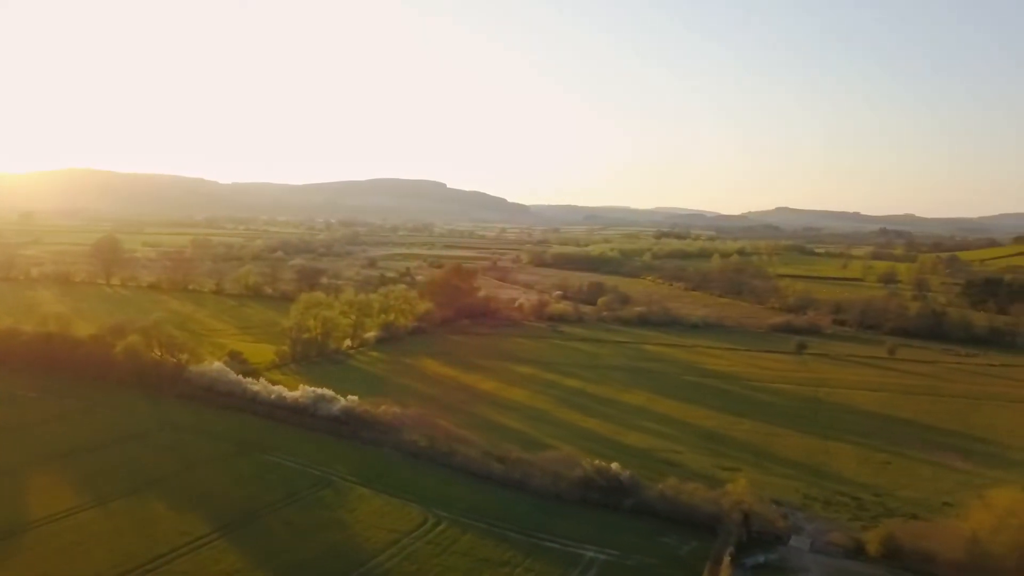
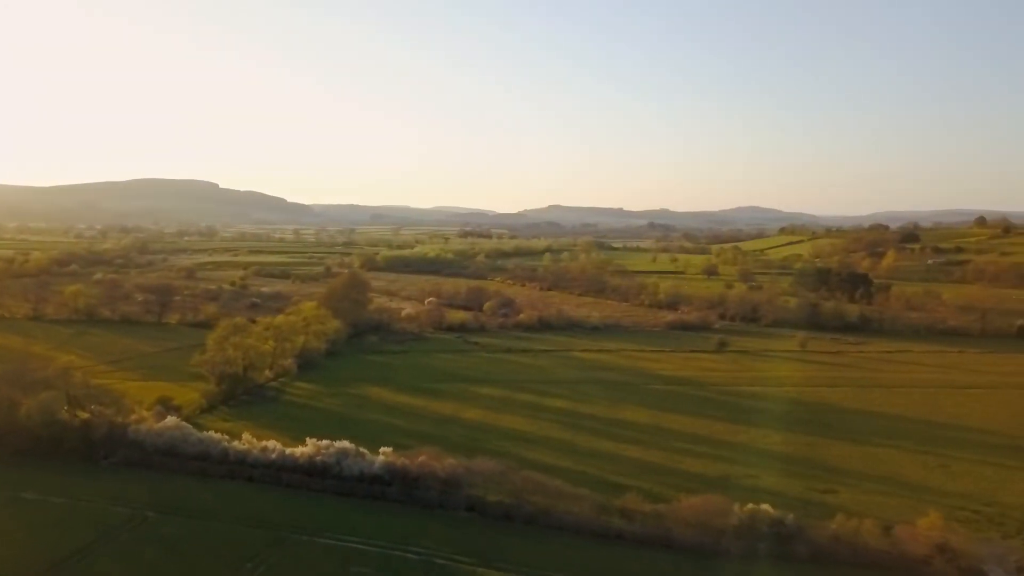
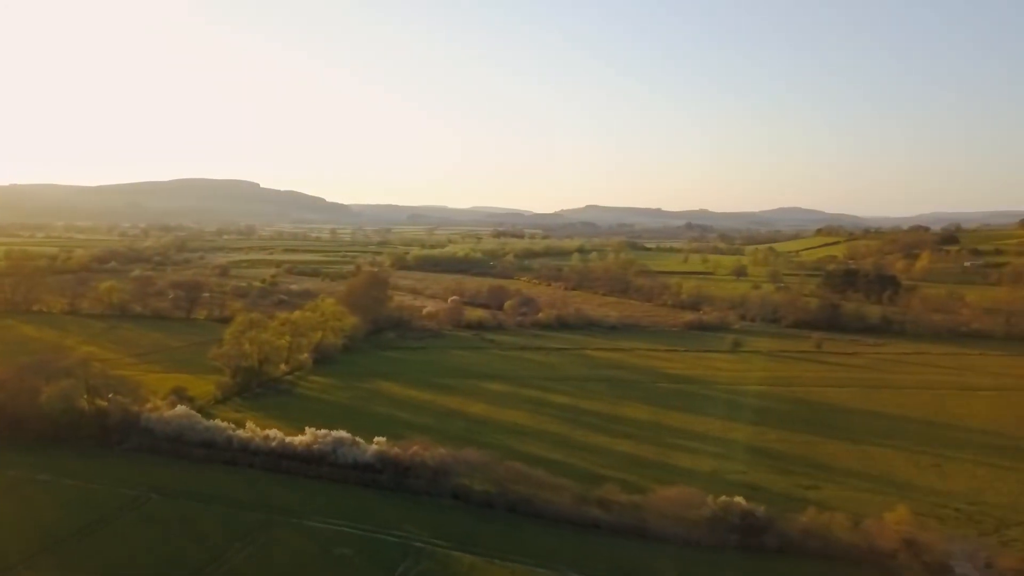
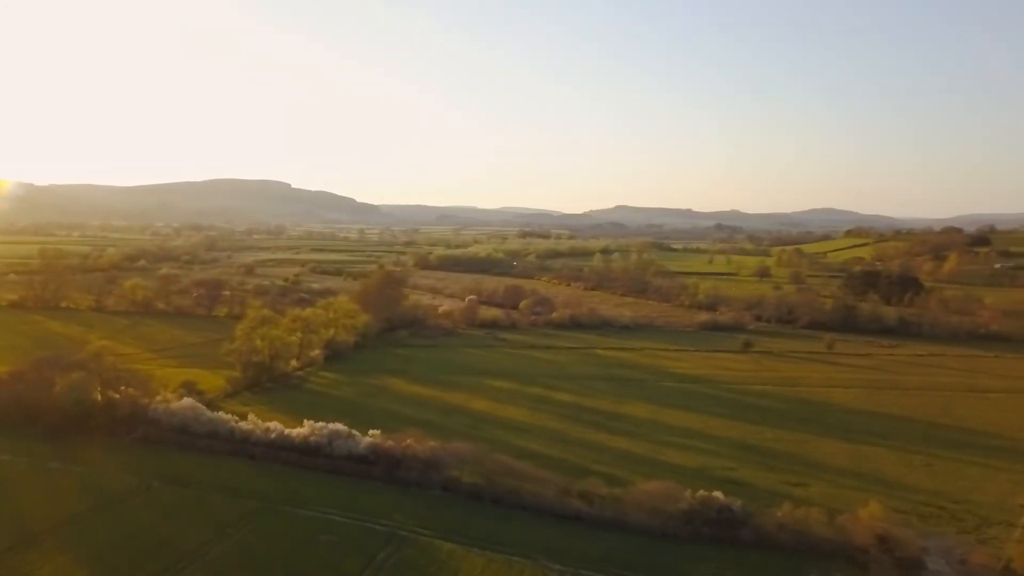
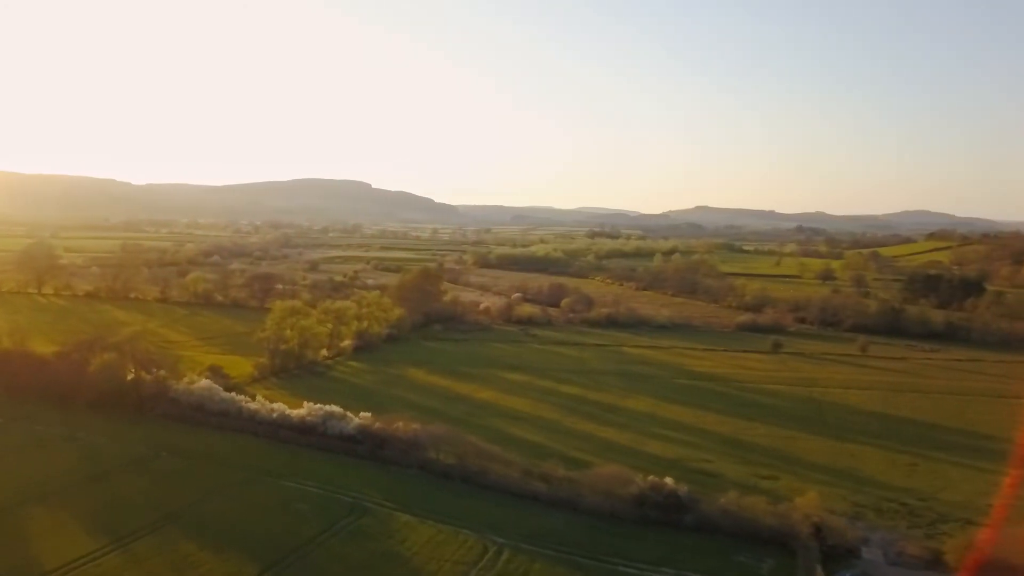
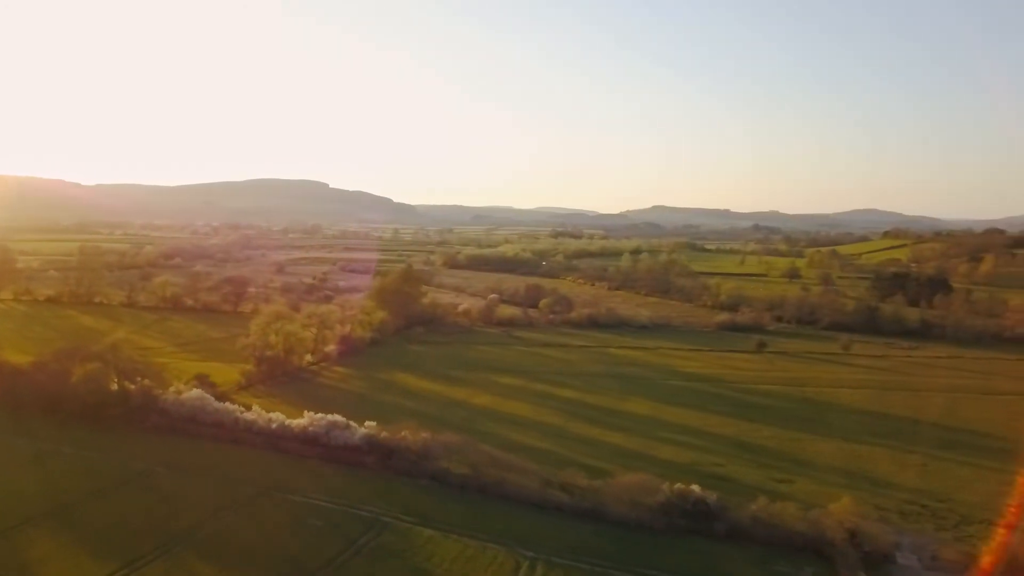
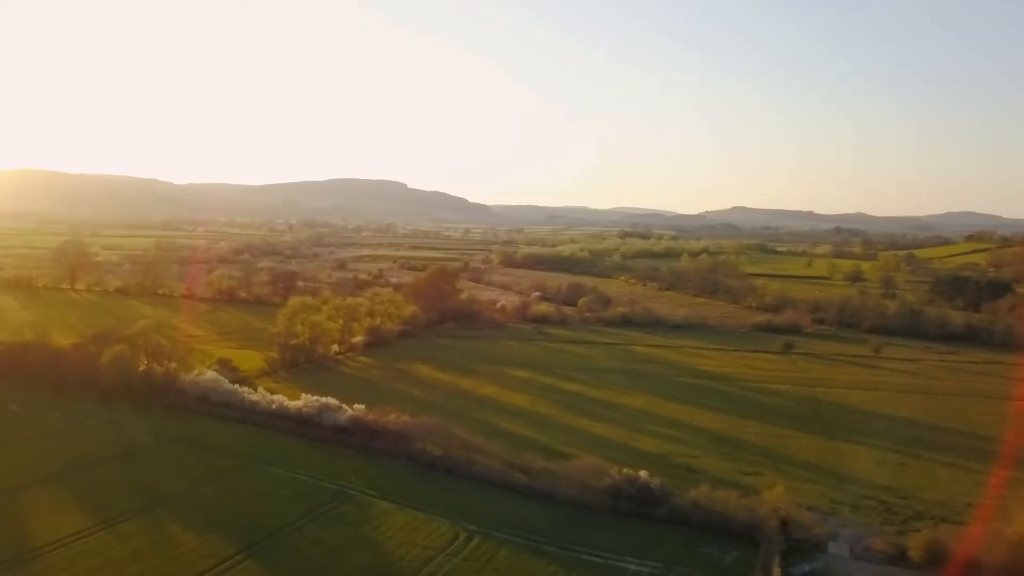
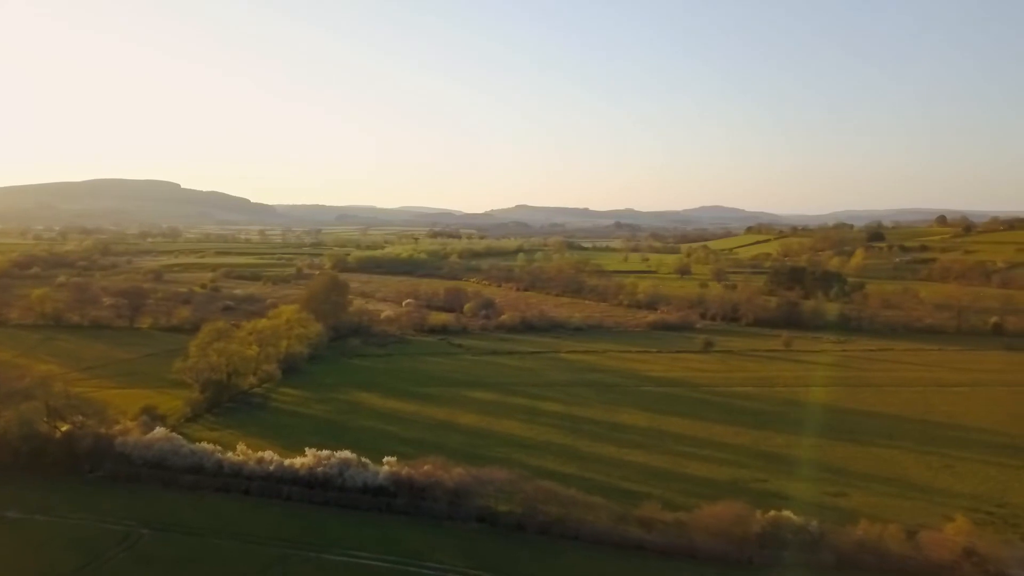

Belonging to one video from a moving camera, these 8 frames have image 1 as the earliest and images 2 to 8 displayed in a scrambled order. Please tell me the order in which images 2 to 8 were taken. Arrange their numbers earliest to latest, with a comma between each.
7, 5, 6, 4, 3, 2, 8
